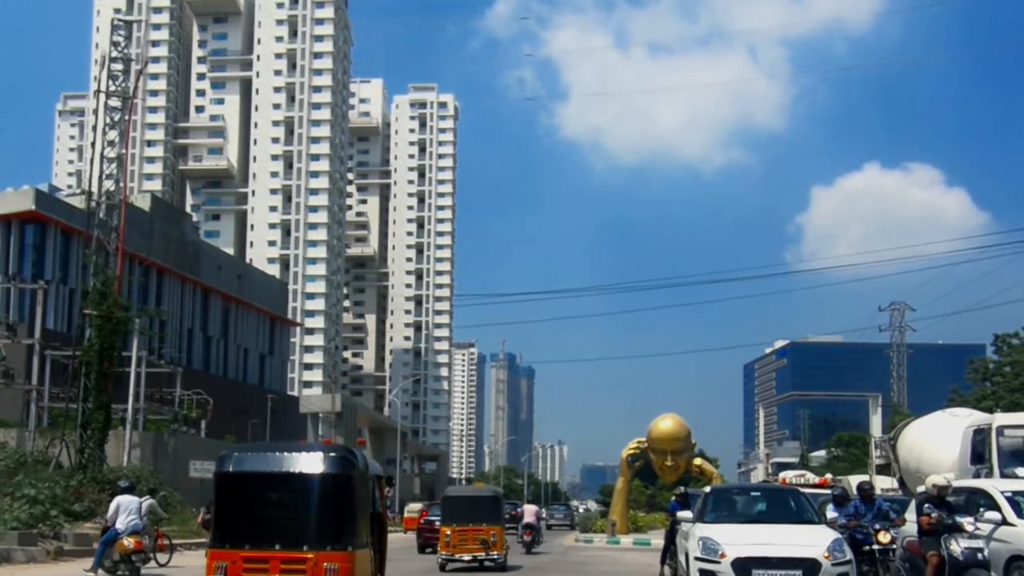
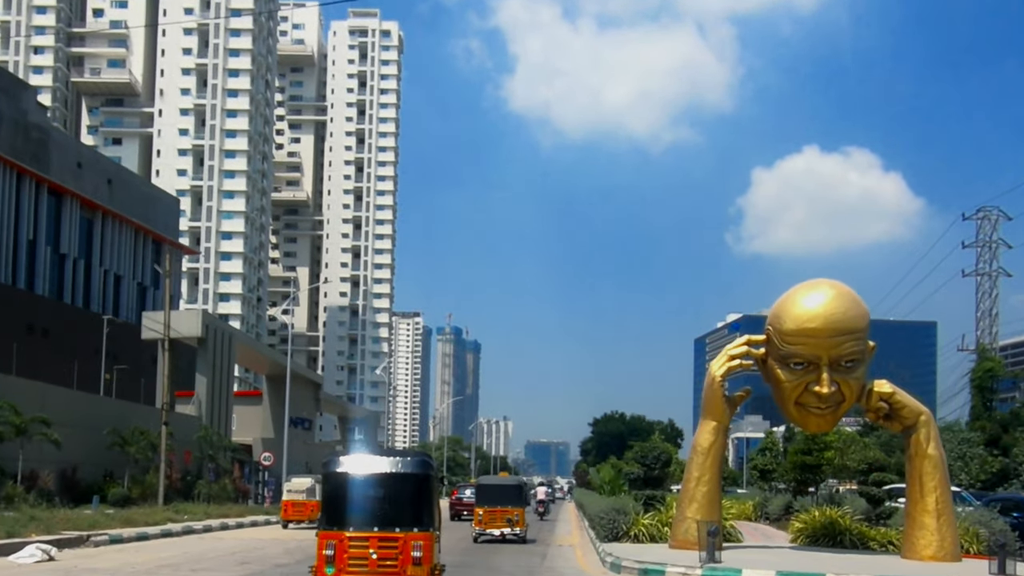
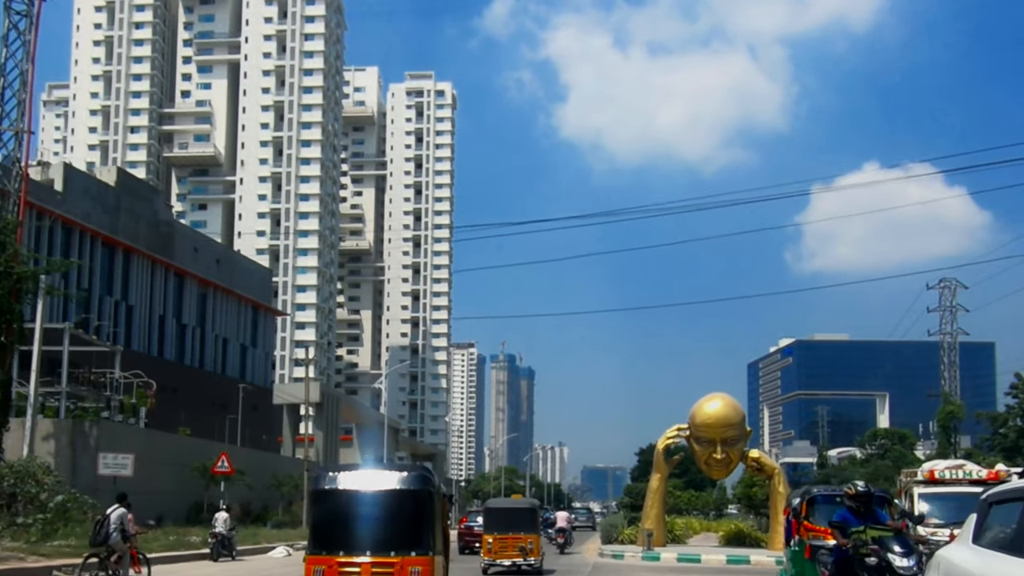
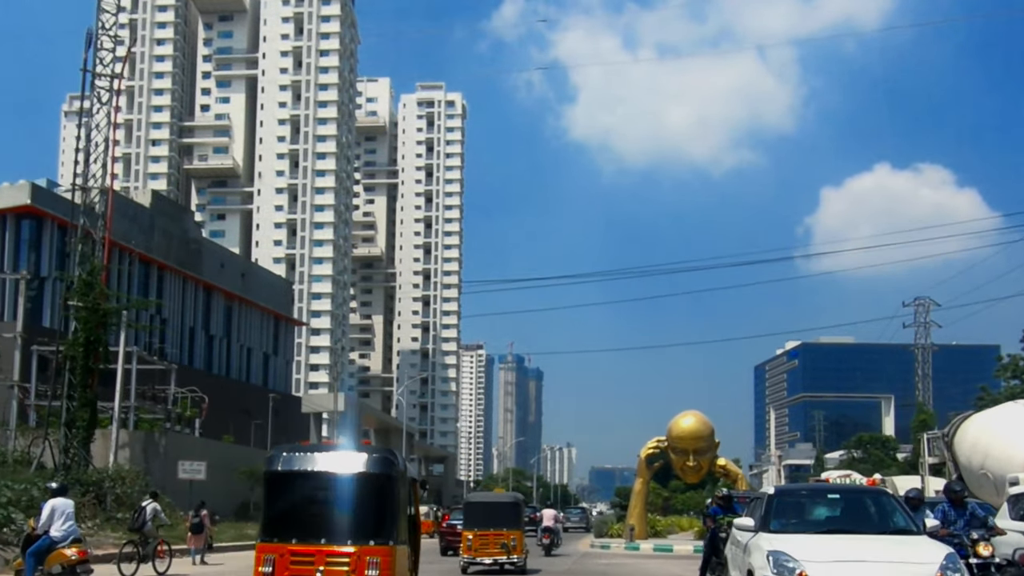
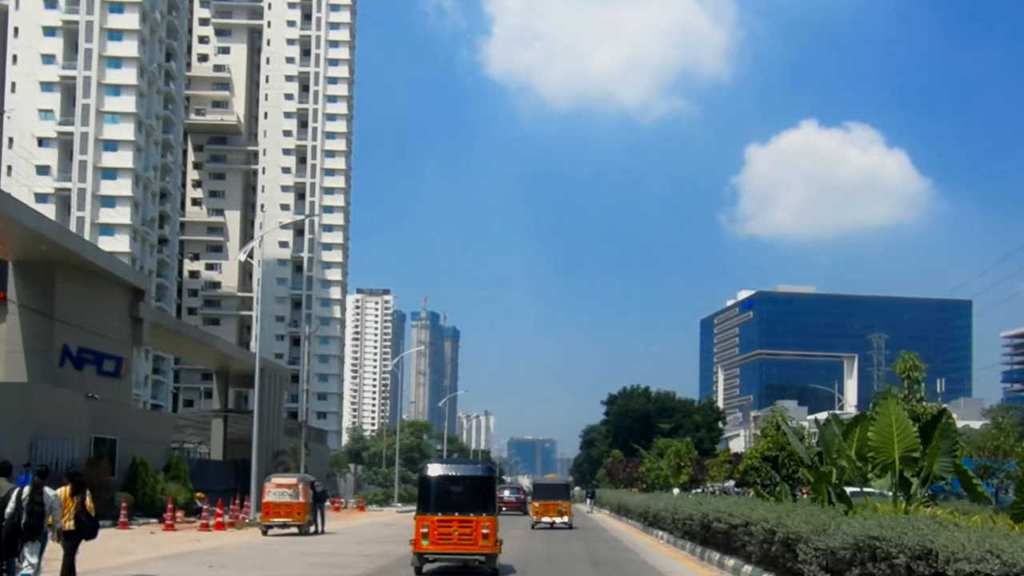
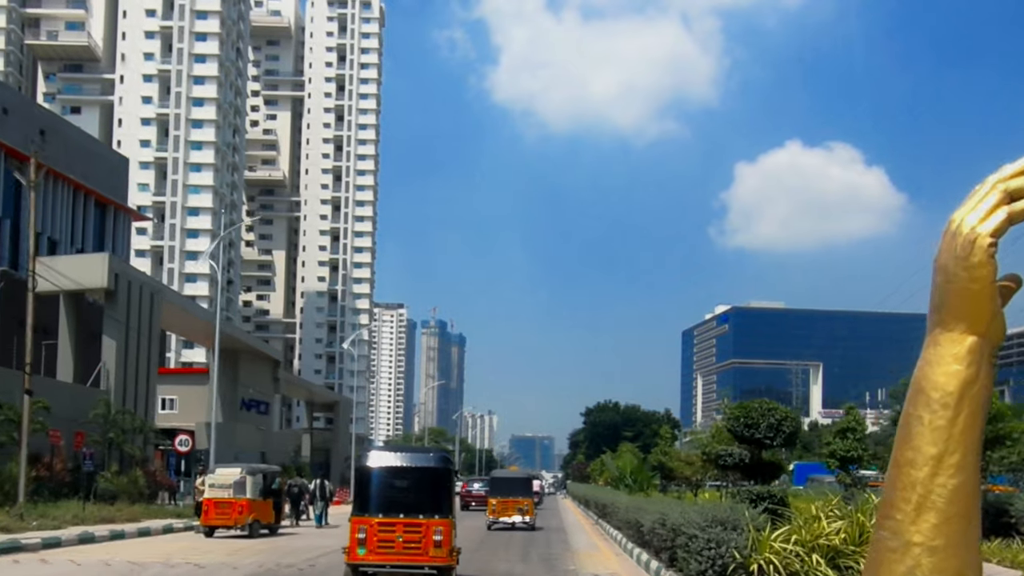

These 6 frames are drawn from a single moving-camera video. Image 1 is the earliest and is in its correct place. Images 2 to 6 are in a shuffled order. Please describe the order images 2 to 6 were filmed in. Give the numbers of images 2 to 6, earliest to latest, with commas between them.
4, 3, 2, 6, 5
